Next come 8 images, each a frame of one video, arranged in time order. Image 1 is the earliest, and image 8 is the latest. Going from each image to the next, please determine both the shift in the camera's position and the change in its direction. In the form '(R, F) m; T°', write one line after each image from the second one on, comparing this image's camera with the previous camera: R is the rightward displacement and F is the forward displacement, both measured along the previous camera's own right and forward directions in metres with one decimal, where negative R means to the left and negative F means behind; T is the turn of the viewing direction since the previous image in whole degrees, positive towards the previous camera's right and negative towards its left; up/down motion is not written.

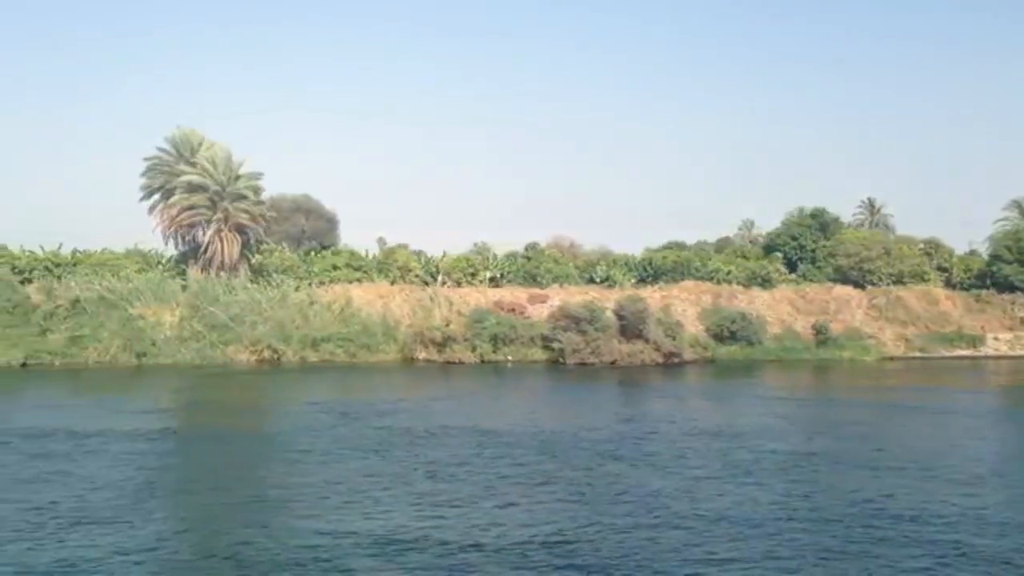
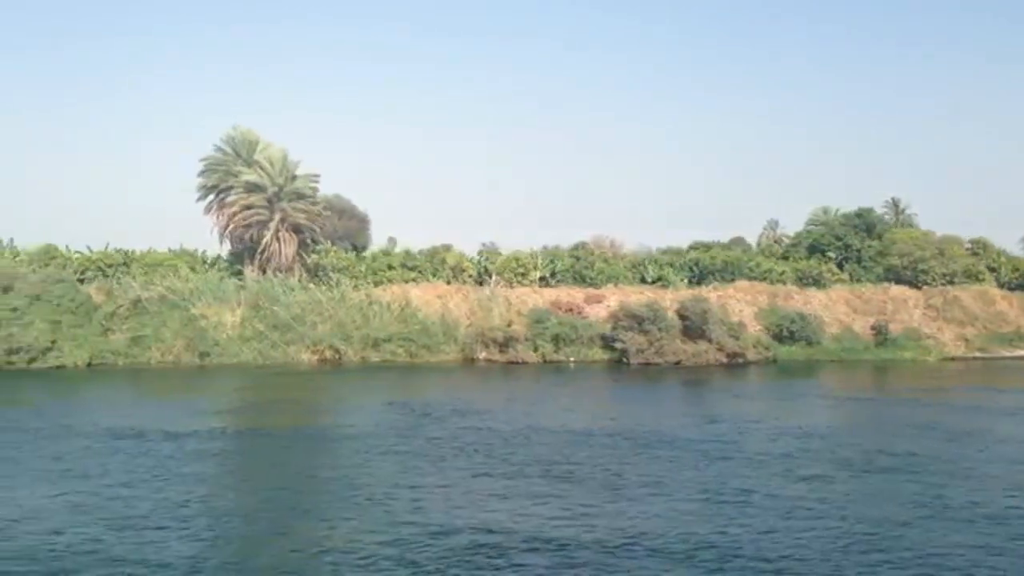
(-2.1, 0.0) m; 0°
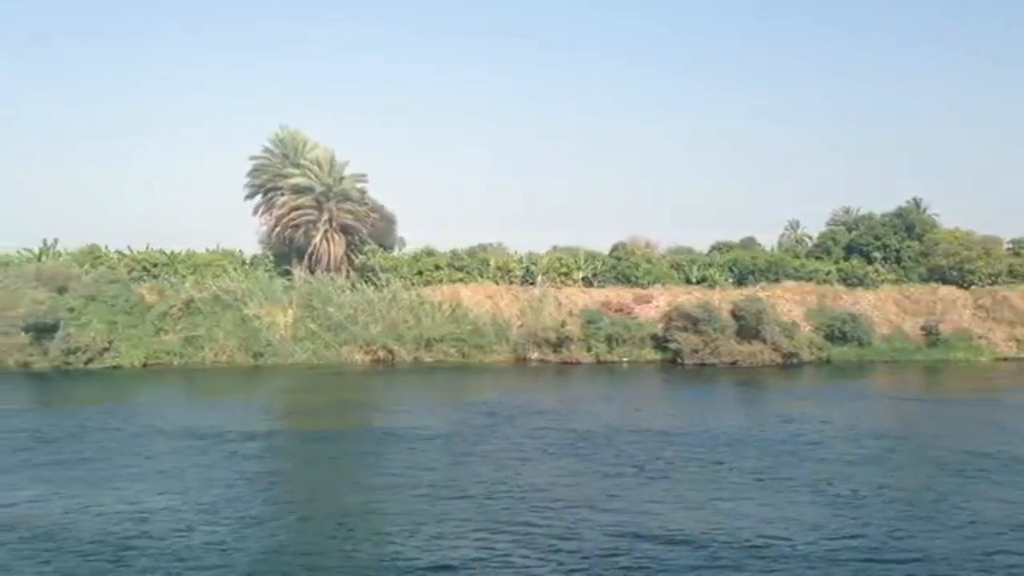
(-1.8, 0.0) m; 0°
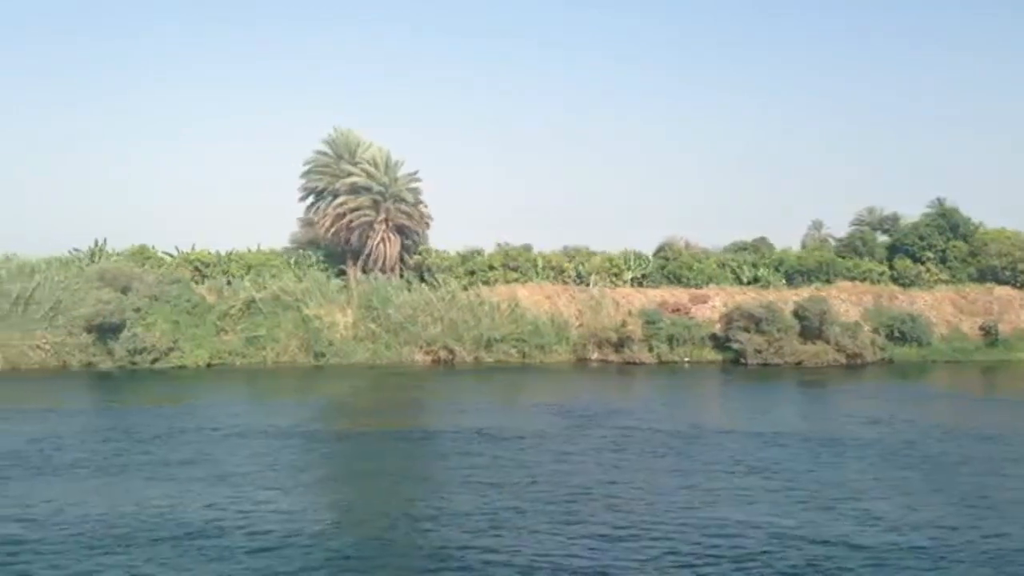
(-2.2, 0.0) m; 0°
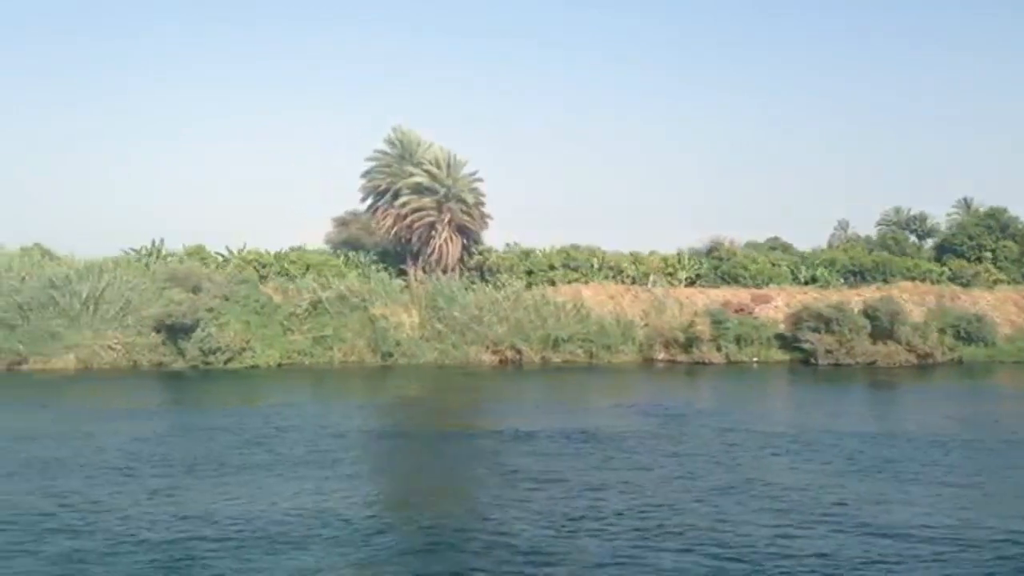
(-2.4, -0.1) m; 0°
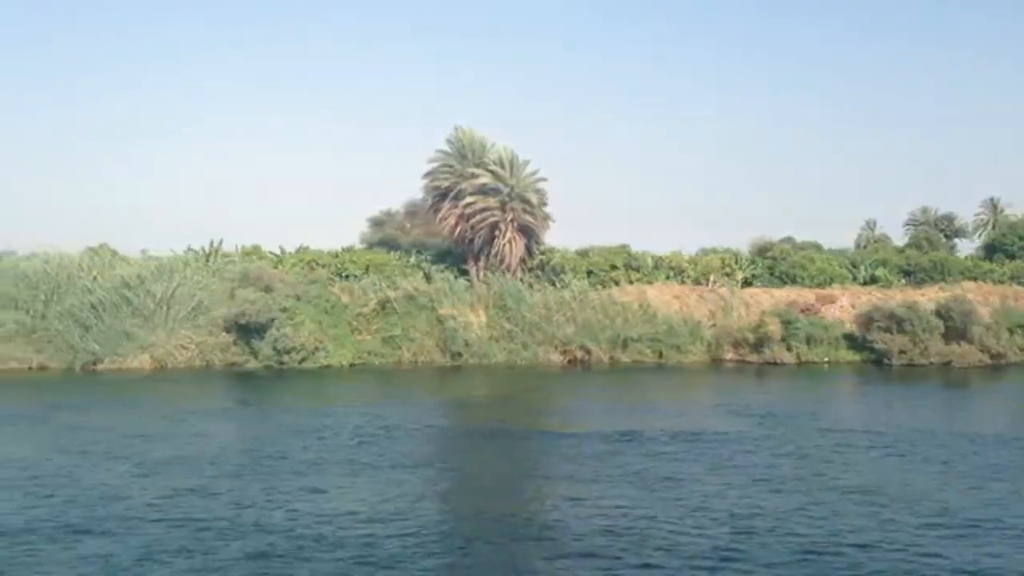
(-2.5, -0.1) m; 0°
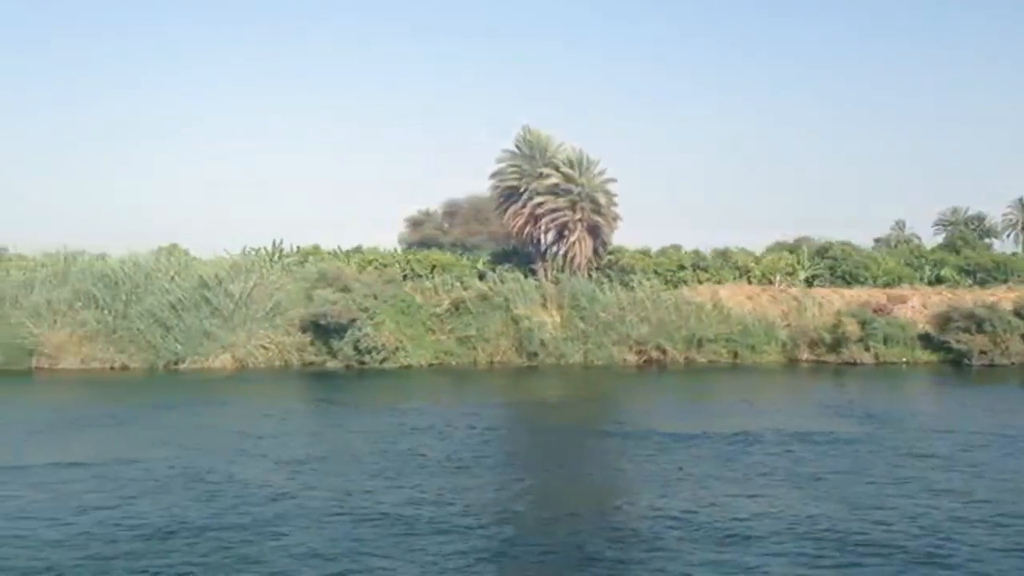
(-2.8, 0.0) m; 0°
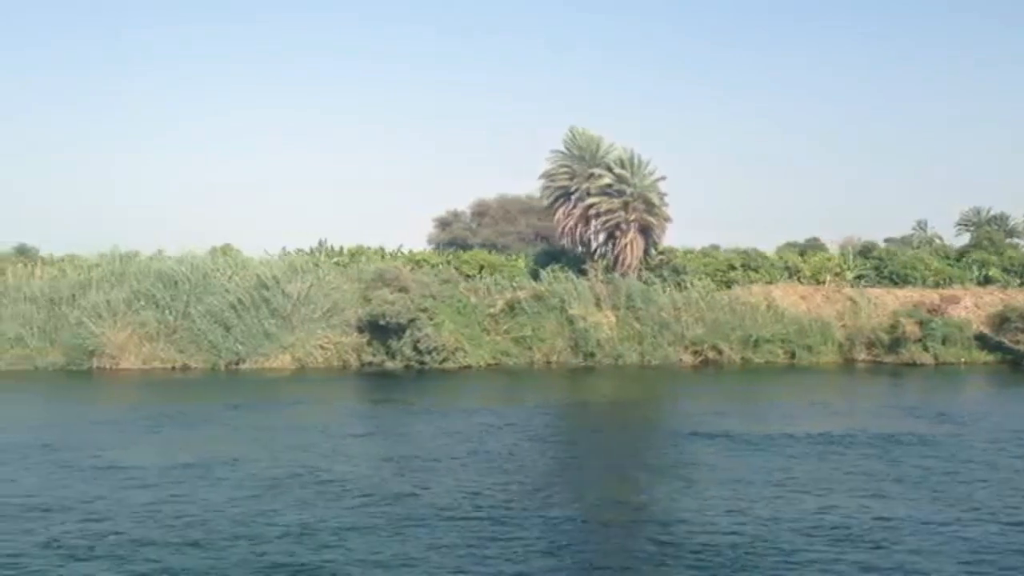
(-2.1, 0.0) m; 0°
